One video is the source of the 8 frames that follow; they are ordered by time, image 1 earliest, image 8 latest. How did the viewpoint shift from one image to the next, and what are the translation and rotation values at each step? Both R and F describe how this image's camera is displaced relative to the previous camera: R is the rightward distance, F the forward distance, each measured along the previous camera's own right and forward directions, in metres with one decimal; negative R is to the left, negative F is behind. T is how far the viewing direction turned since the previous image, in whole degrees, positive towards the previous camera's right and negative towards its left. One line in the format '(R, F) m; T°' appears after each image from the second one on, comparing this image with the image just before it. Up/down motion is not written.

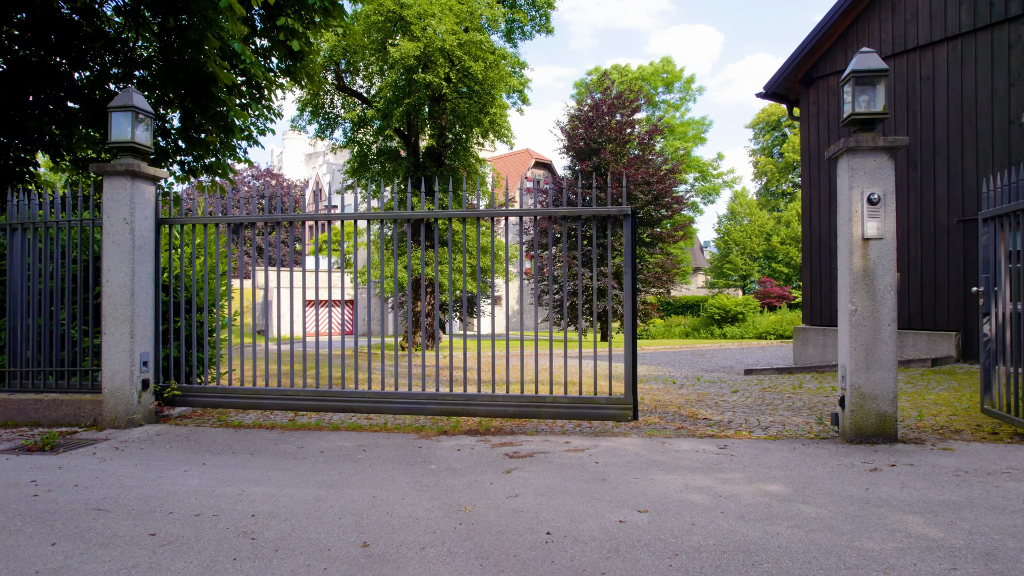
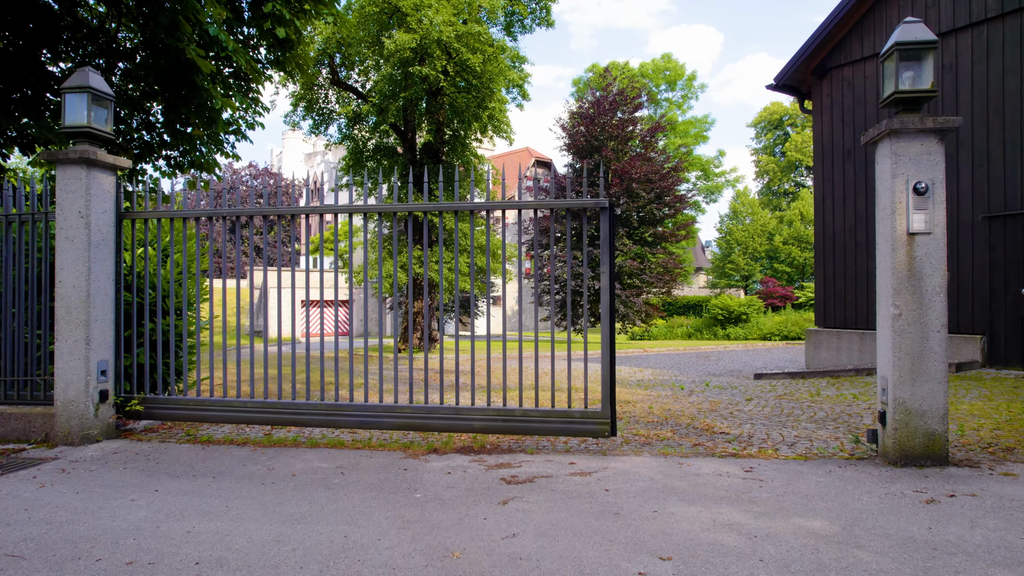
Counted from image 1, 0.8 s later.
(0.0, +0.5) m; 0°
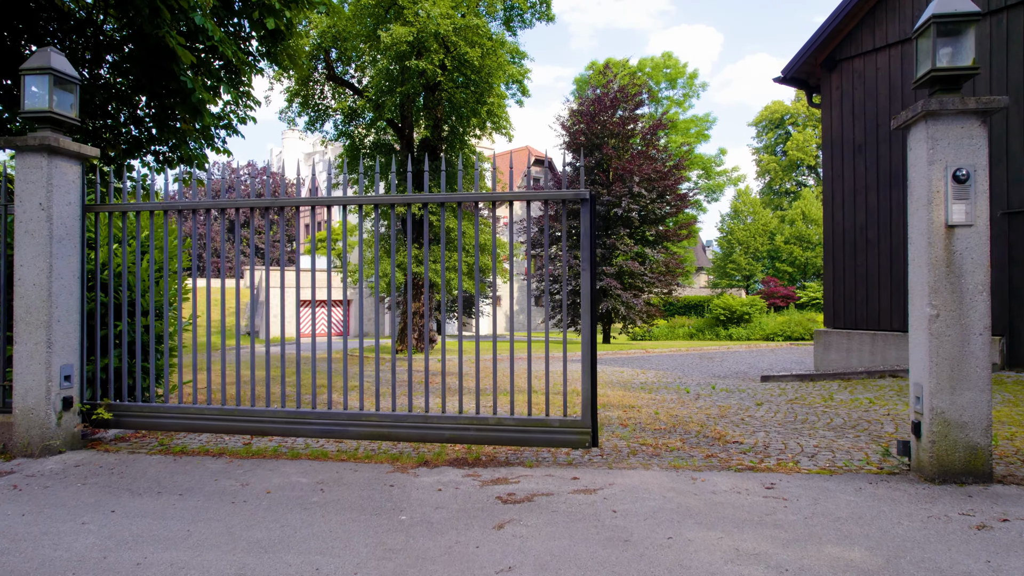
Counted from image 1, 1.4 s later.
(0.0, +0.4) m; 0°
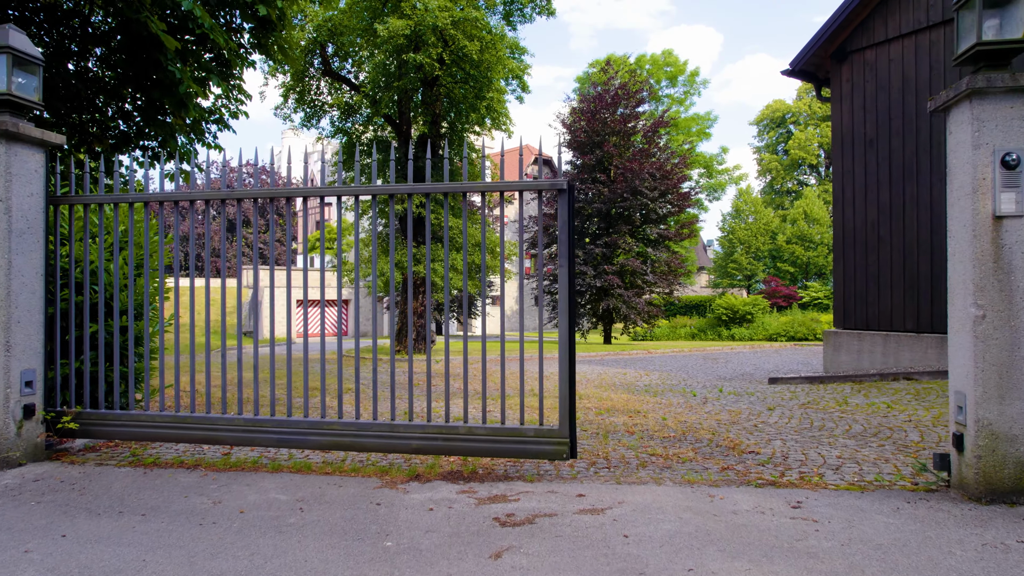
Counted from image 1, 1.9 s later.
(0.0, +0.3) m; 0°
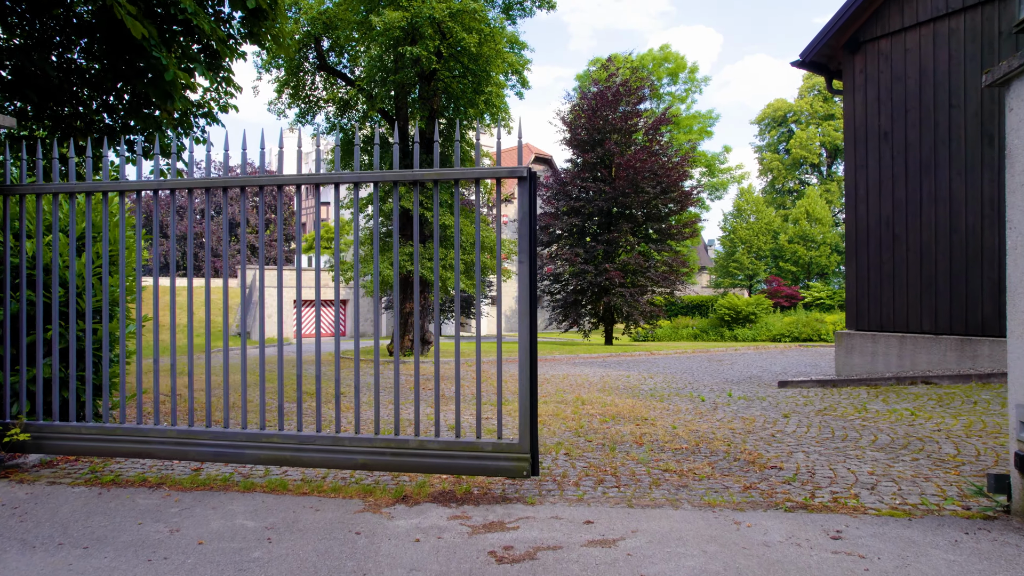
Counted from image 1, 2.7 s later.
(0.0, +0.4) m; 0°
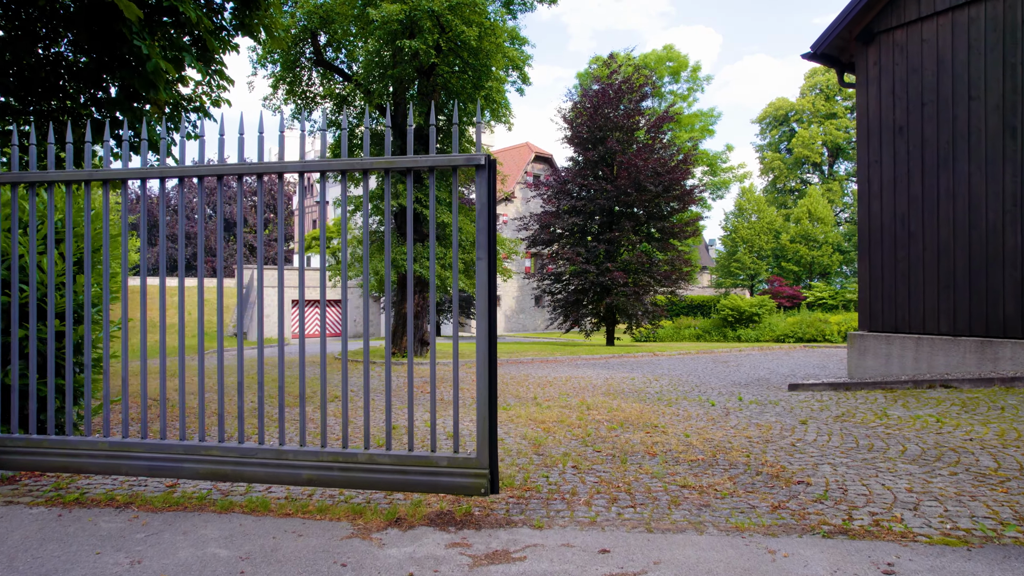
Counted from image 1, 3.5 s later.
(0.0, +0.3) m; 0°
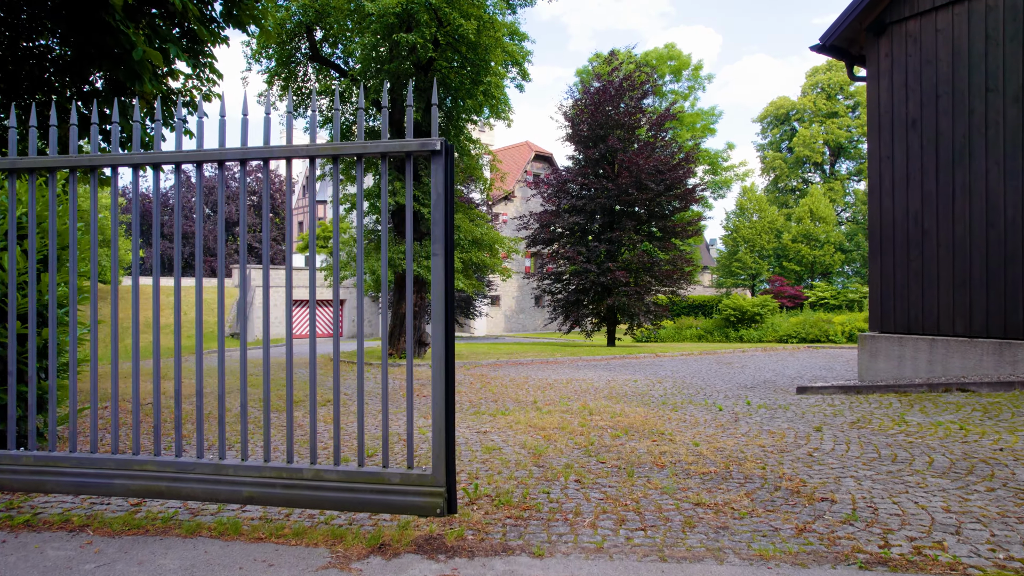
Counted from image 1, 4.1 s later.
(0.0, +0.3) m; 0°
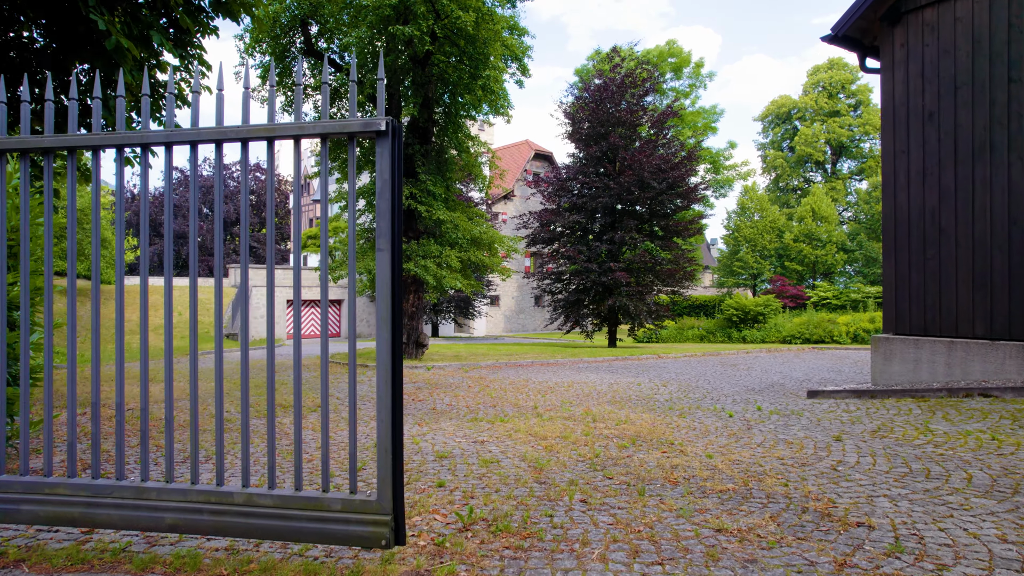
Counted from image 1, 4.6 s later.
(0.0, +0.4) m; 0°
